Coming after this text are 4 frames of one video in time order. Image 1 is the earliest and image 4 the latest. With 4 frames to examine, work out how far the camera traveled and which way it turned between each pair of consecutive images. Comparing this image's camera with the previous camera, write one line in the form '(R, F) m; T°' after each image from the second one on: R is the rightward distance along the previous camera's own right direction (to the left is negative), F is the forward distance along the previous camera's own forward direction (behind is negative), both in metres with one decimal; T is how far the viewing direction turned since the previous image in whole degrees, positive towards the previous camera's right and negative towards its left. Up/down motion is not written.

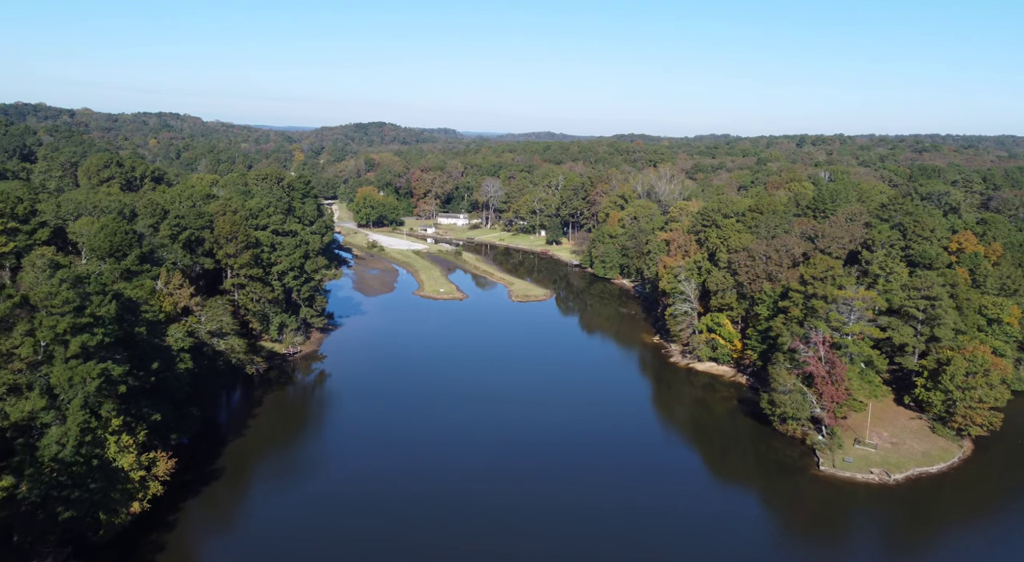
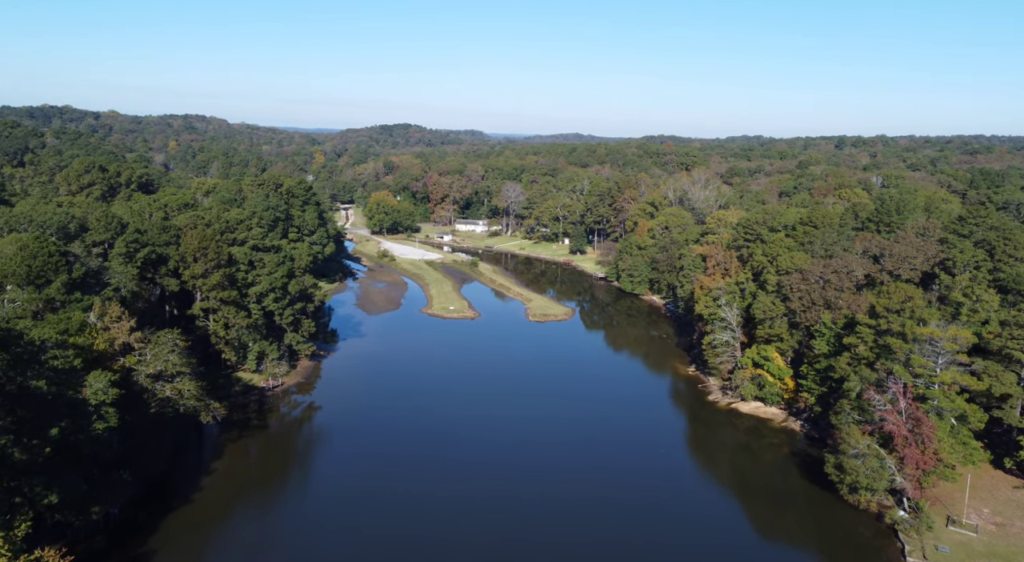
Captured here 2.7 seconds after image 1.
(+1.0, +8.5) m; -2°
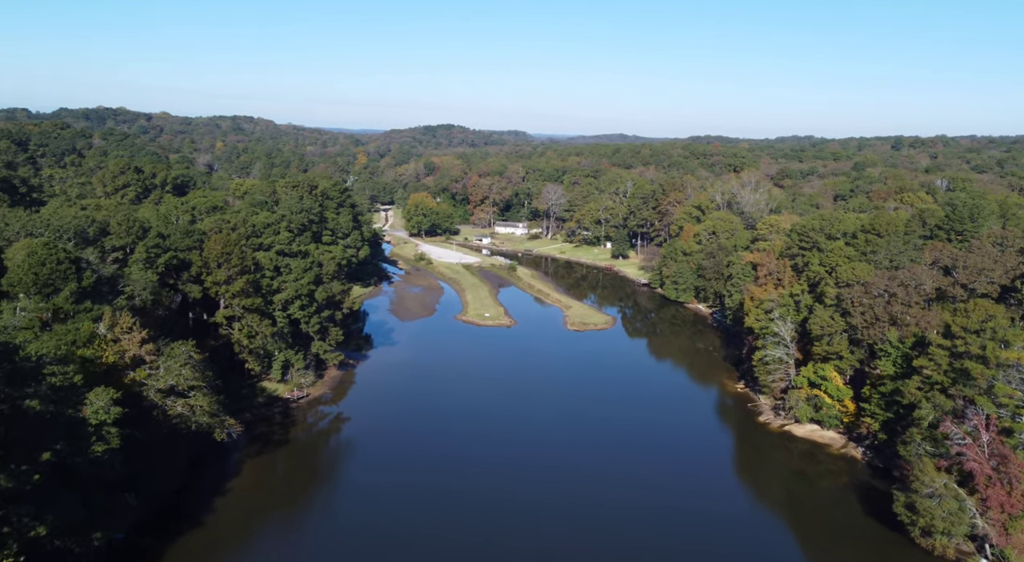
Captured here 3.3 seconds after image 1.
(+0.4, +3.1) m; -3°
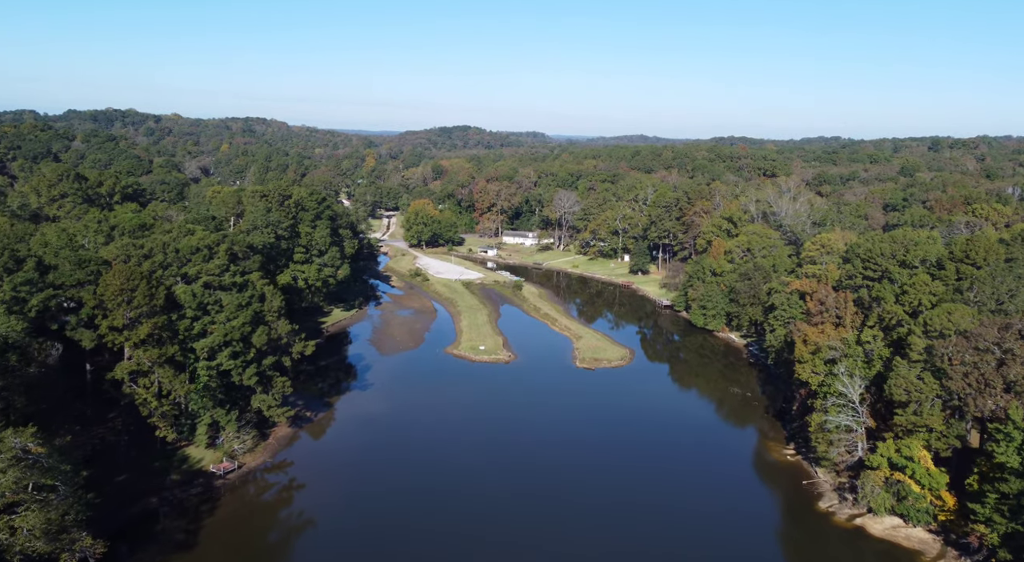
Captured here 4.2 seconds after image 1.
(+1.6, +11.5) m; -1°
